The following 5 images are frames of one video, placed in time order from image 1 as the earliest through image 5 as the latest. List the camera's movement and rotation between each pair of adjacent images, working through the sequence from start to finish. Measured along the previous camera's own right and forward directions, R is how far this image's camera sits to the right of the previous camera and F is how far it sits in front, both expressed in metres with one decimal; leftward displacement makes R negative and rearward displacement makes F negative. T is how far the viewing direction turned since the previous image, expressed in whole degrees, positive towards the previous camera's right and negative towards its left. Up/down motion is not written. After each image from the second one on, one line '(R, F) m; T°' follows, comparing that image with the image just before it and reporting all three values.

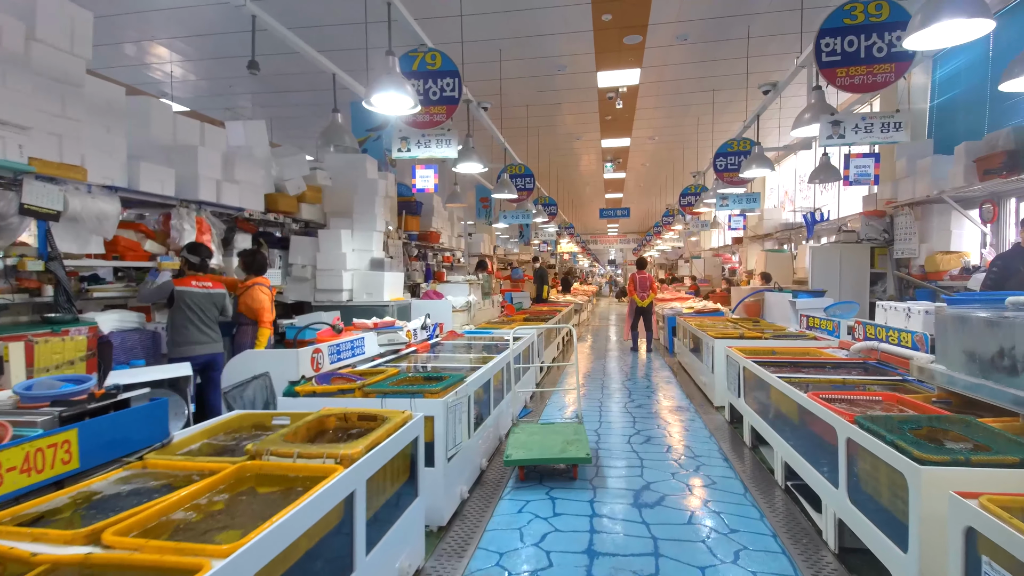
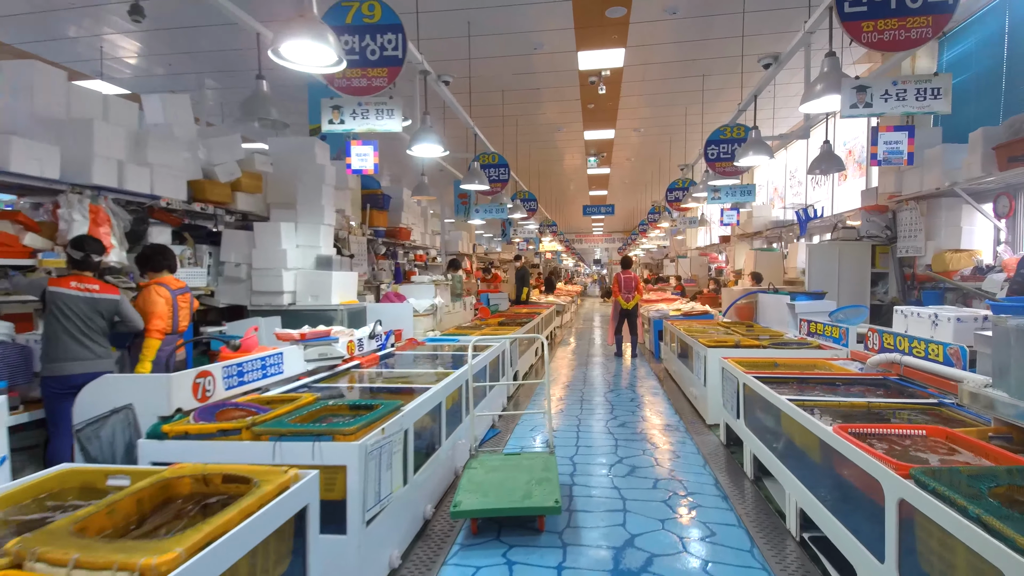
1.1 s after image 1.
(+0.2, +0.7) m; +2°
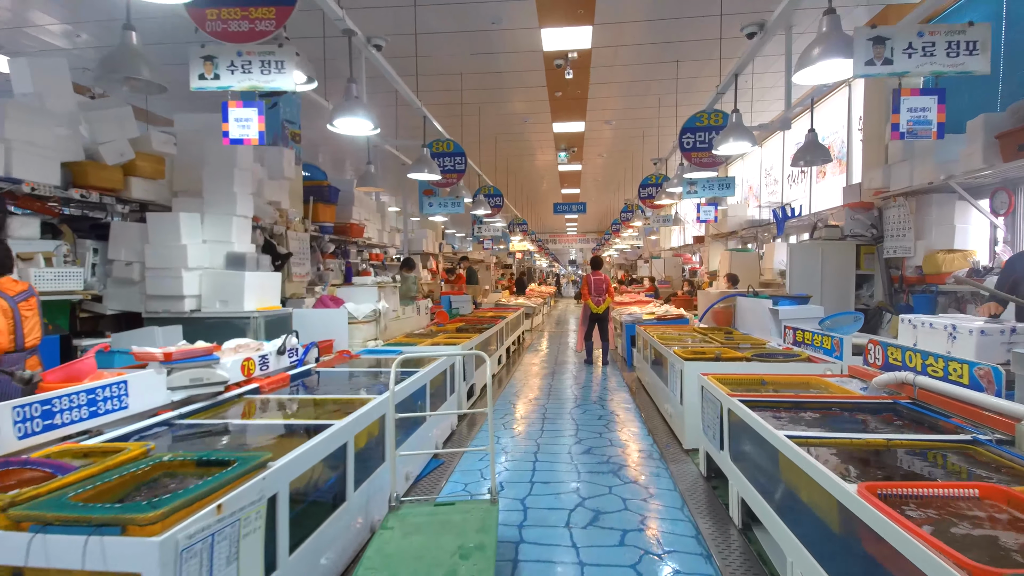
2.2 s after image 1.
(+0.2, +0.7) m; +3°
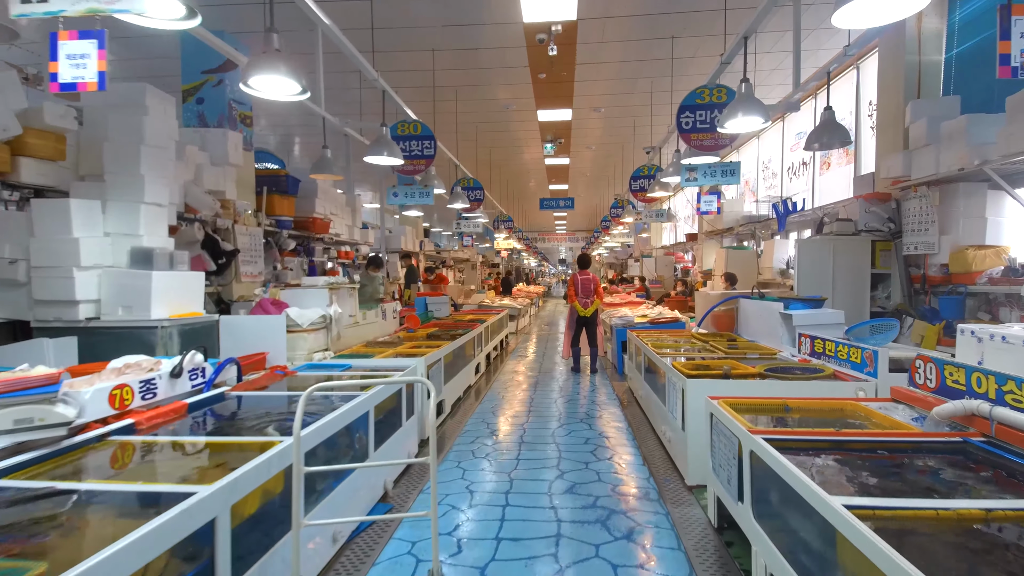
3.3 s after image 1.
(+0.2, +0.7) m; +1°
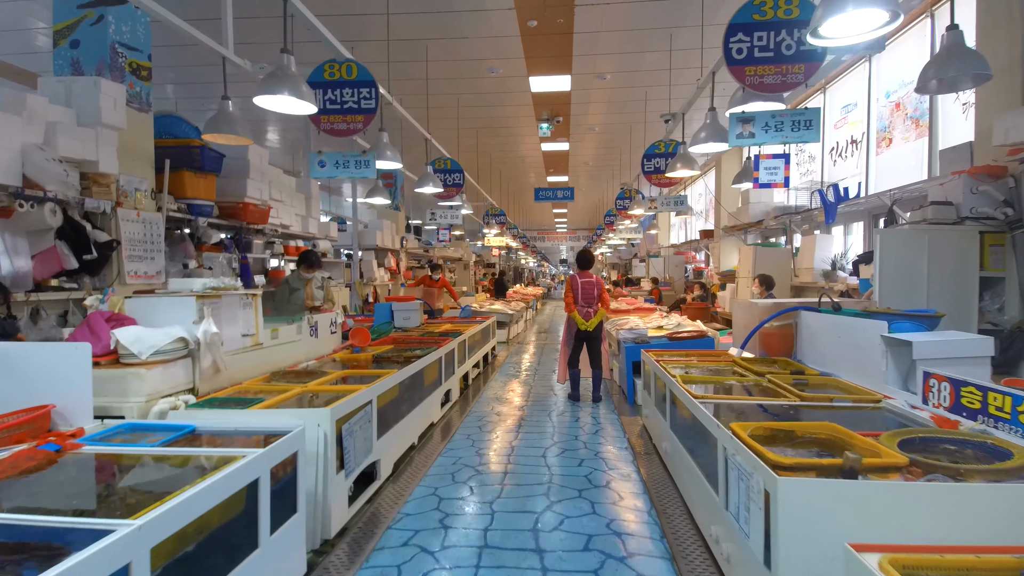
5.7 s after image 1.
(+0.2, +1.5) m; 0°
